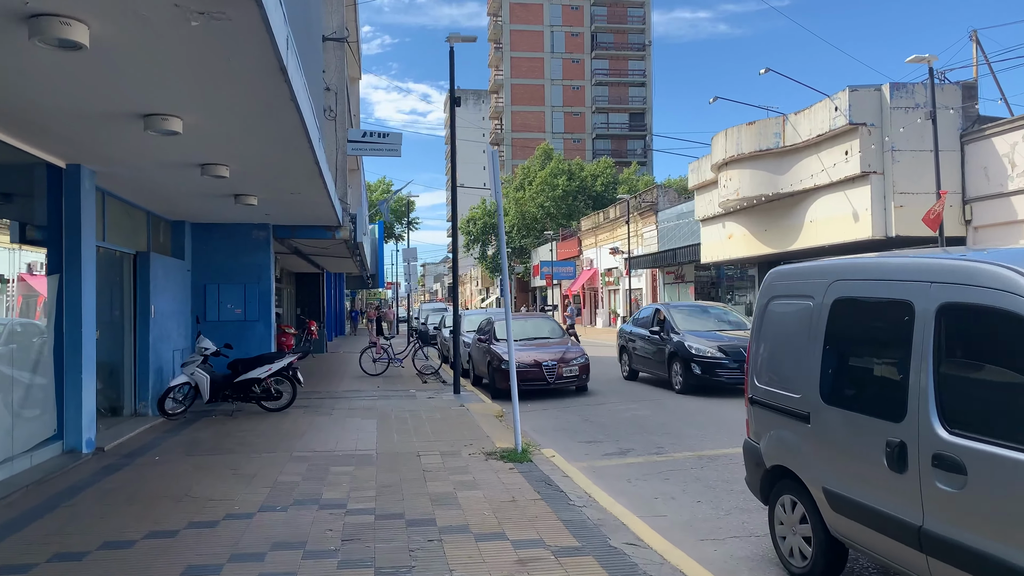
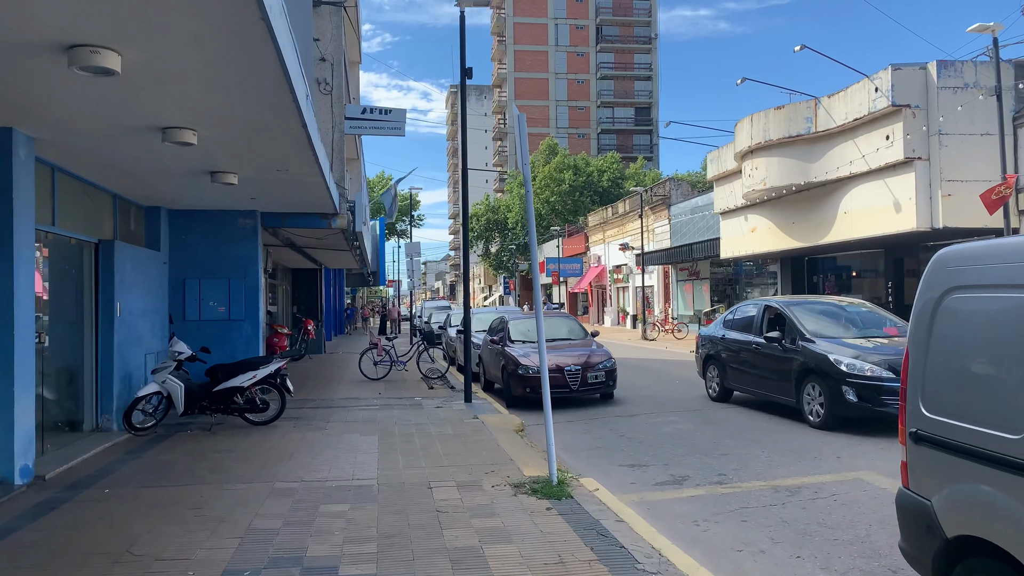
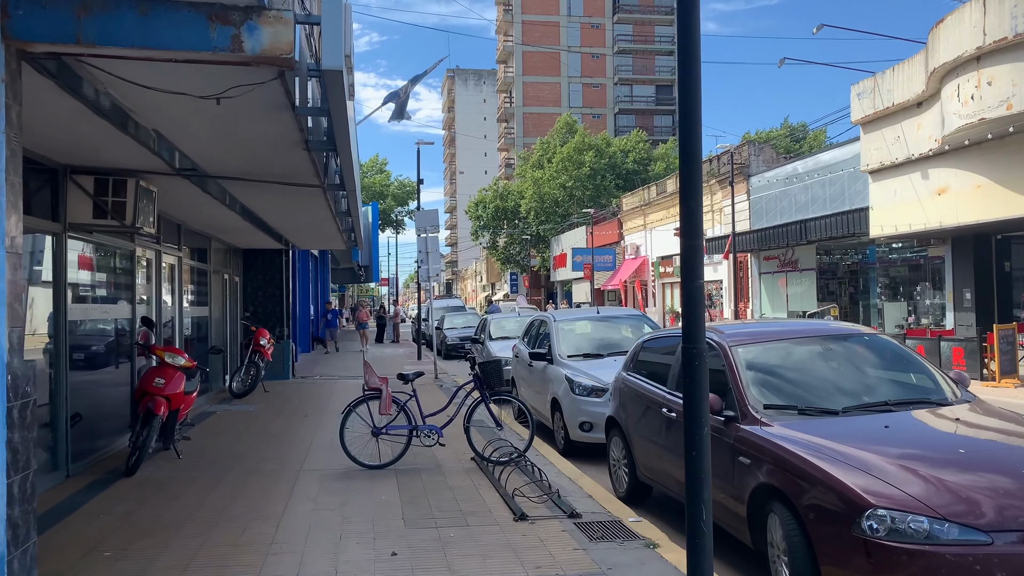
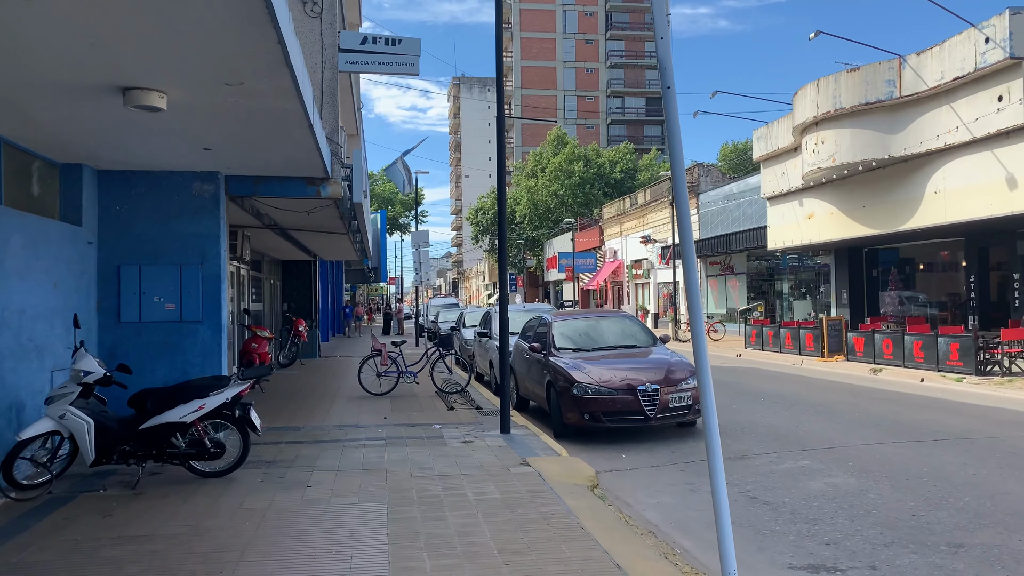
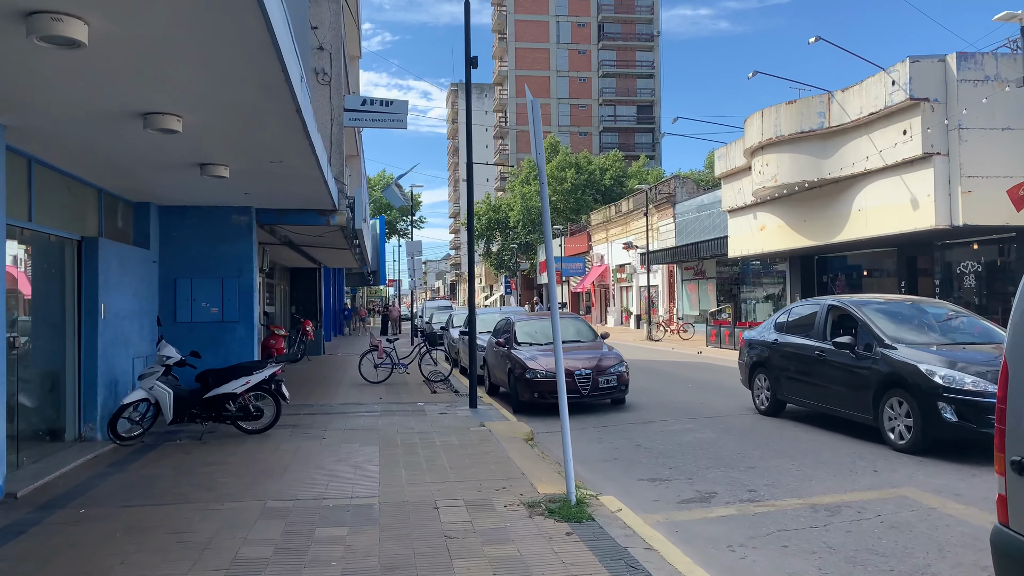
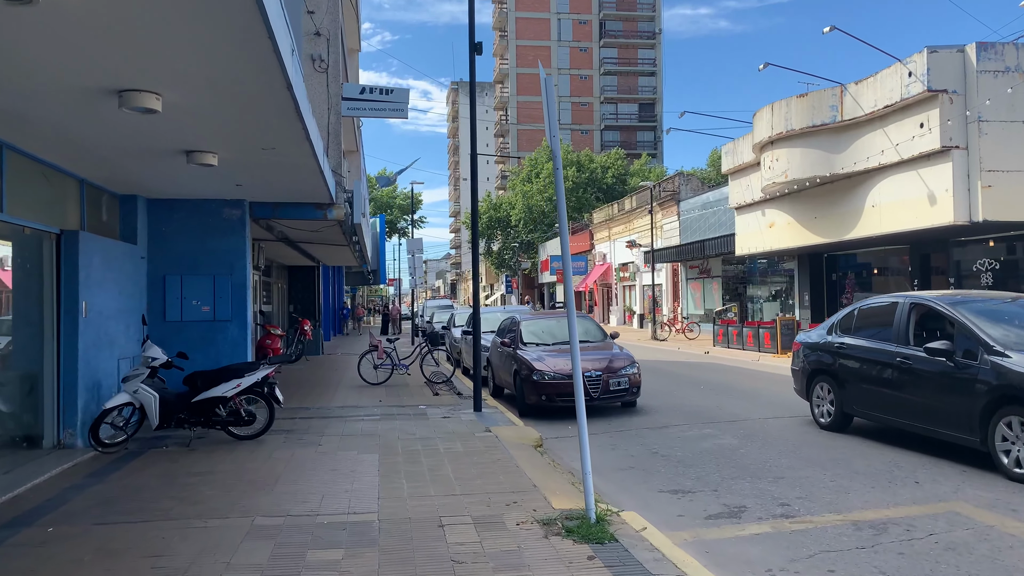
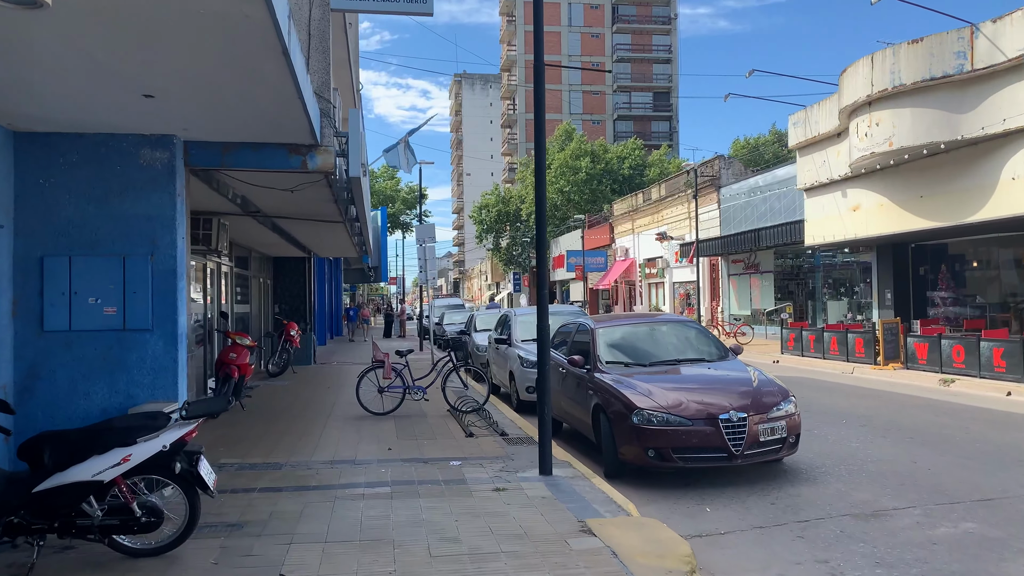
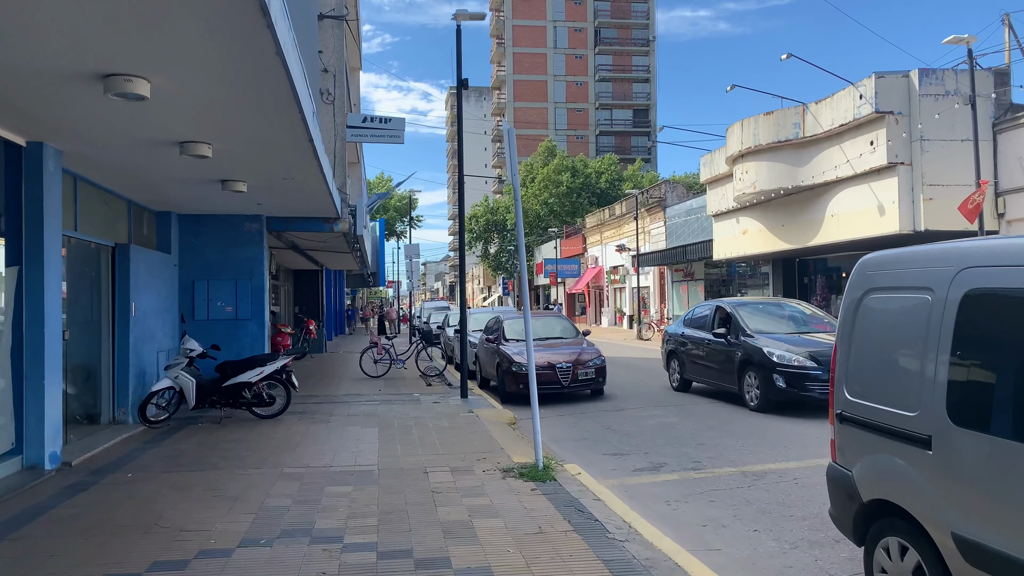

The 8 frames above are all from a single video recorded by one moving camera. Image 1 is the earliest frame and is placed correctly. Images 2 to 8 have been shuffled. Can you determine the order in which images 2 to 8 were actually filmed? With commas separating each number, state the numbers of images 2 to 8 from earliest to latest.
8, 2, 5, 6, 4, 7, 3
